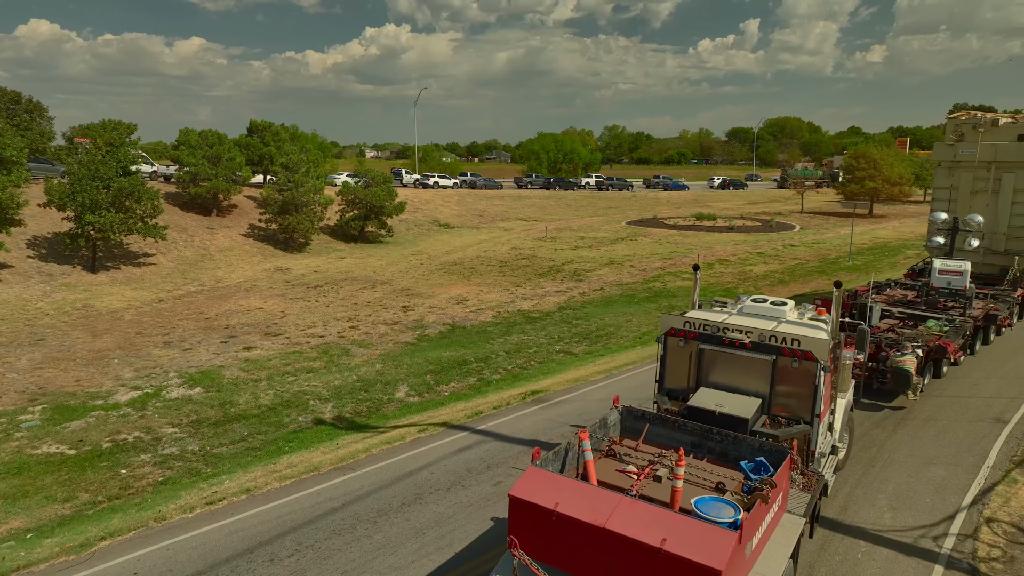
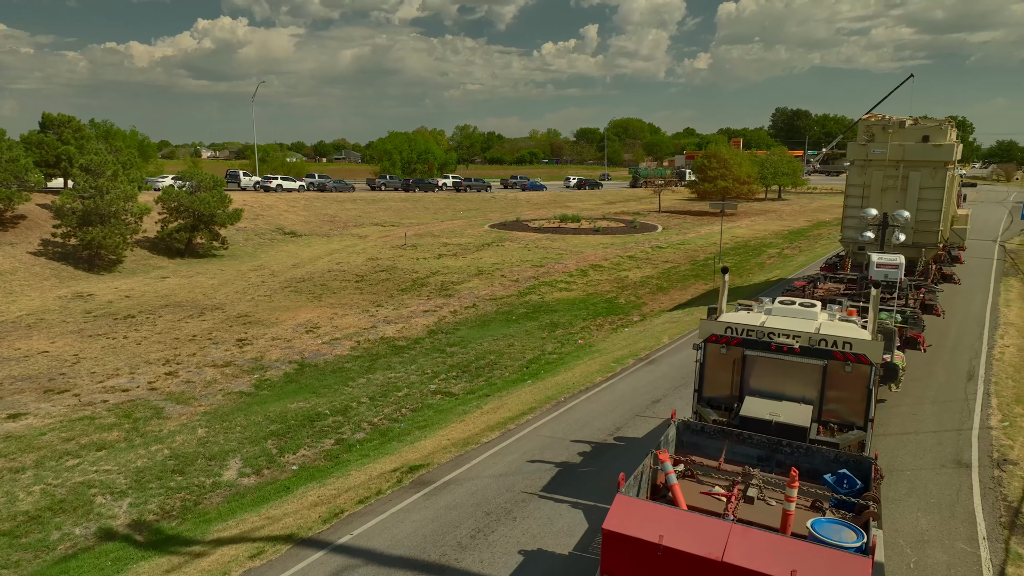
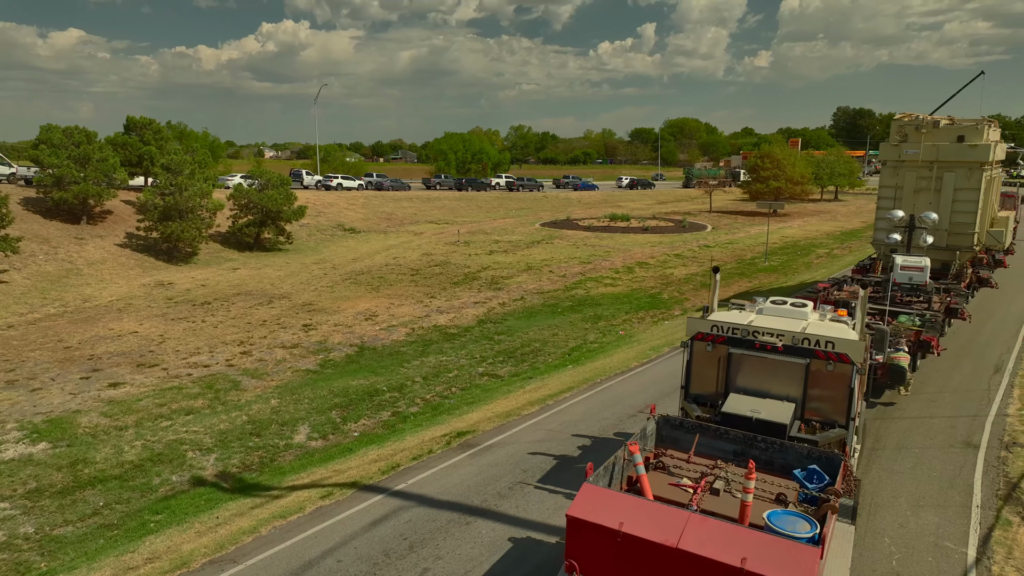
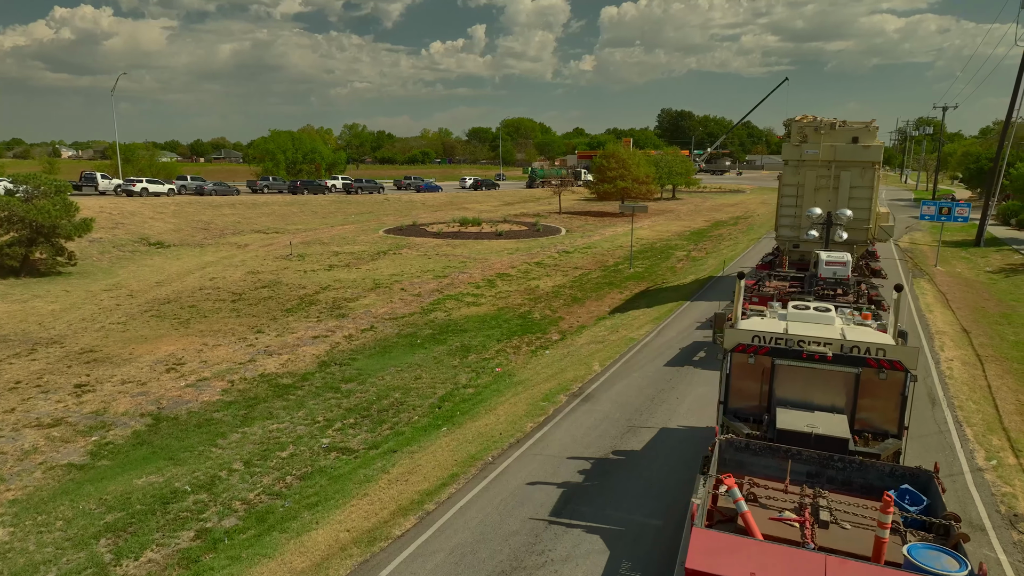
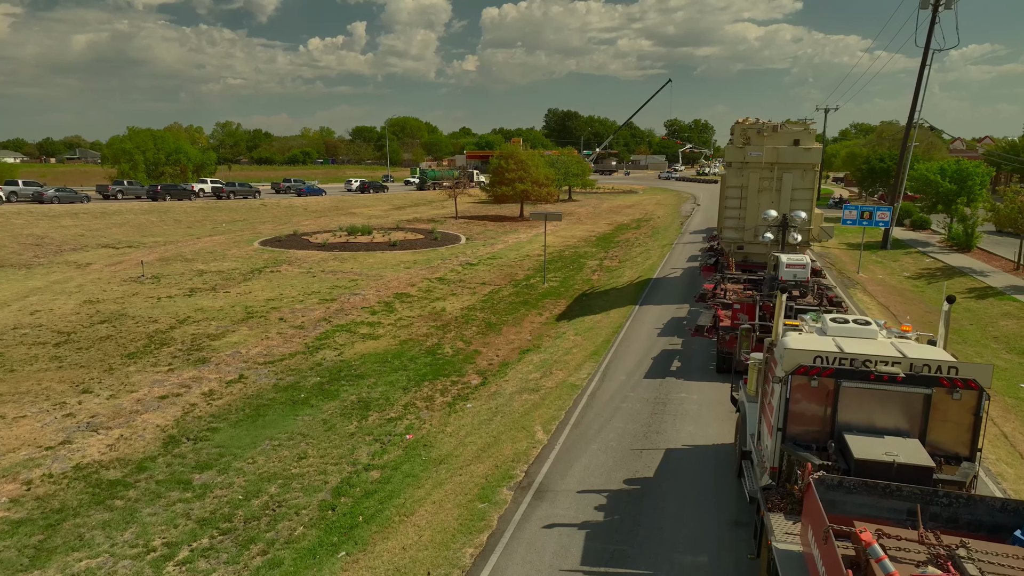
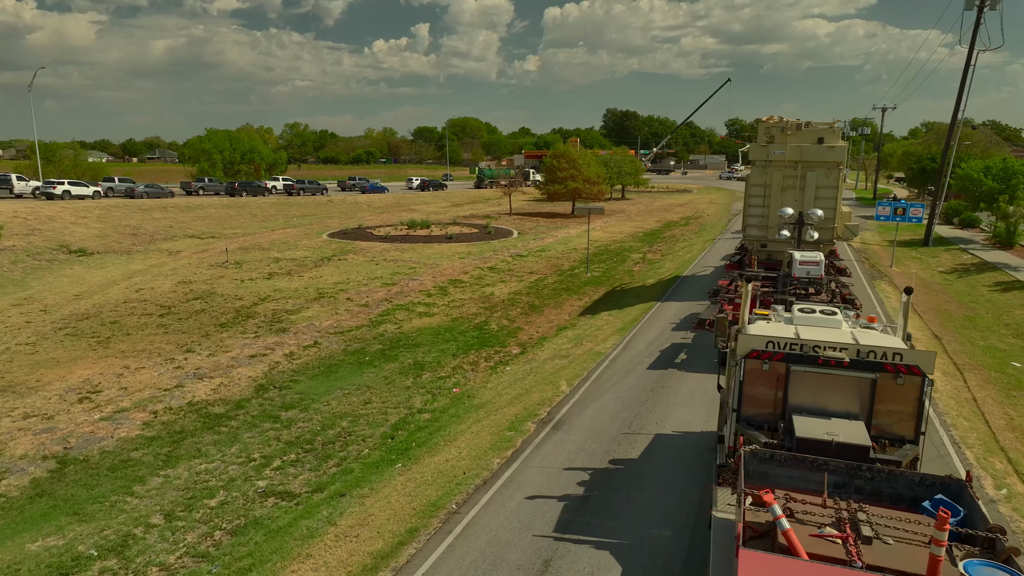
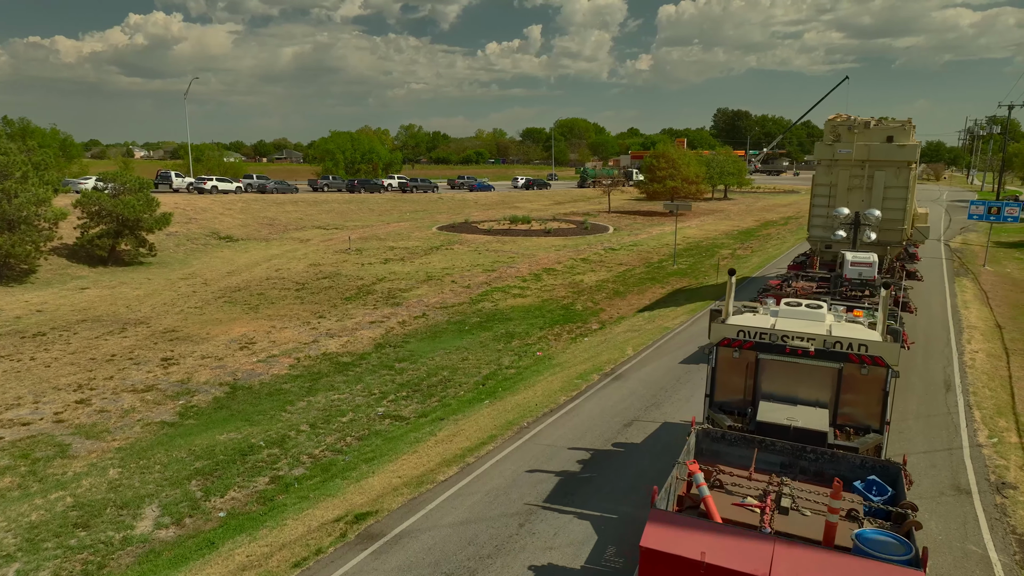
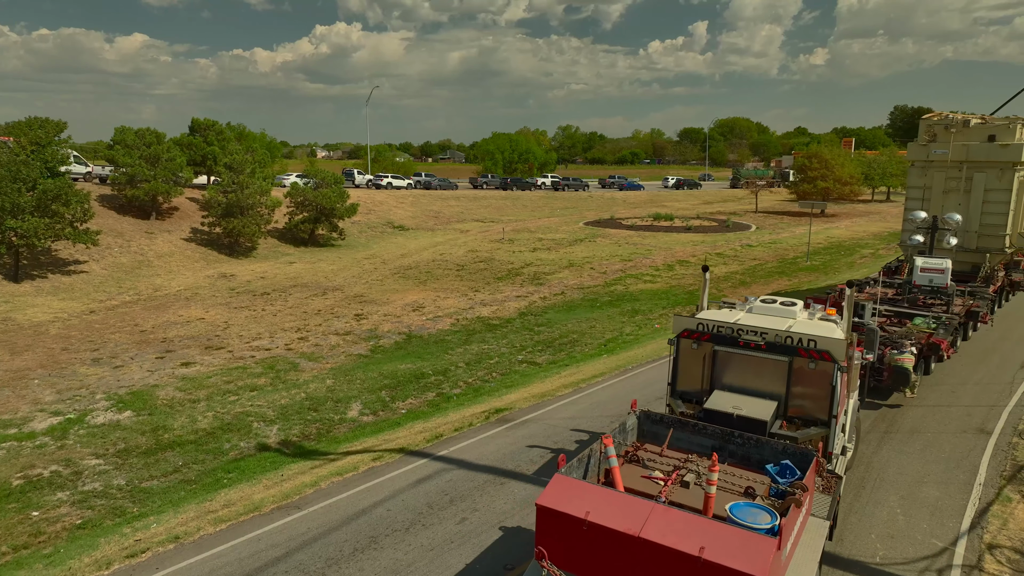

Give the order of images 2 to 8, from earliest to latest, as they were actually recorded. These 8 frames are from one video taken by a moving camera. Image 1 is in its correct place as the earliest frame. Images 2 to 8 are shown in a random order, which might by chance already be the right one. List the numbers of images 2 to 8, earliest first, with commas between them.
8, 3, 2, 7, 4, 6, 5
